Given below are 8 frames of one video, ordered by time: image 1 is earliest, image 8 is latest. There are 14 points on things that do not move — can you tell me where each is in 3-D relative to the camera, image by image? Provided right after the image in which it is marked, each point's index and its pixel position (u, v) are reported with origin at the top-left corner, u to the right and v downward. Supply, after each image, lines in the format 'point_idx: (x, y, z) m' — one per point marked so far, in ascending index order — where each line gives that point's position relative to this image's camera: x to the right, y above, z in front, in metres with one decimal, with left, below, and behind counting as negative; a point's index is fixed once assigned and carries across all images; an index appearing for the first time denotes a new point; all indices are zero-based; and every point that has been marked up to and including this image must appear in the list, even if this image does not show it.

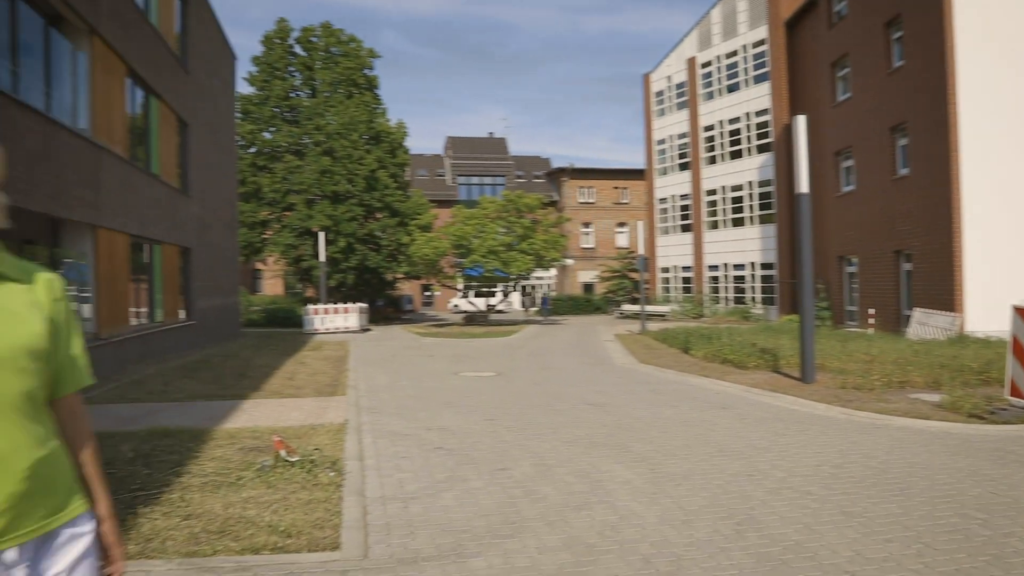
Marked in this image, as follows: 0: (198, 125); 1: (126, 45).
0: (-8.1, +4.2, +20.0) m
1: (-6.9, +4.3, +13.9) m
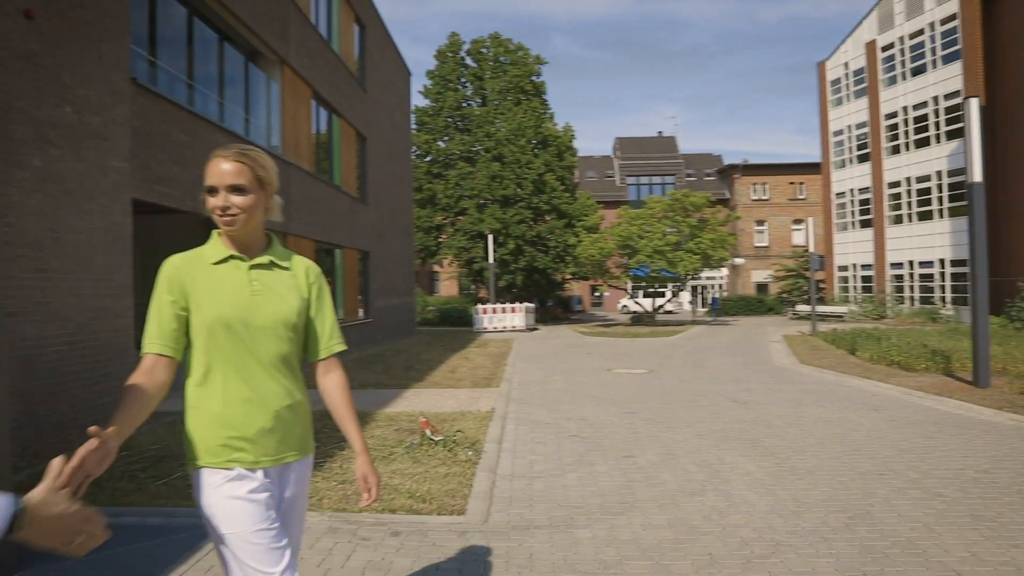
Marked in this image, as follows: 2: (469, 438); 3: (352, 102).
0: (-3.8, +4.2, +21.7) m
1: (-4.0, +4.3, +15.5) m
2: (-0.4, -1.2, +6.3) m
3: (-3.9, +4.6, +19.1) m
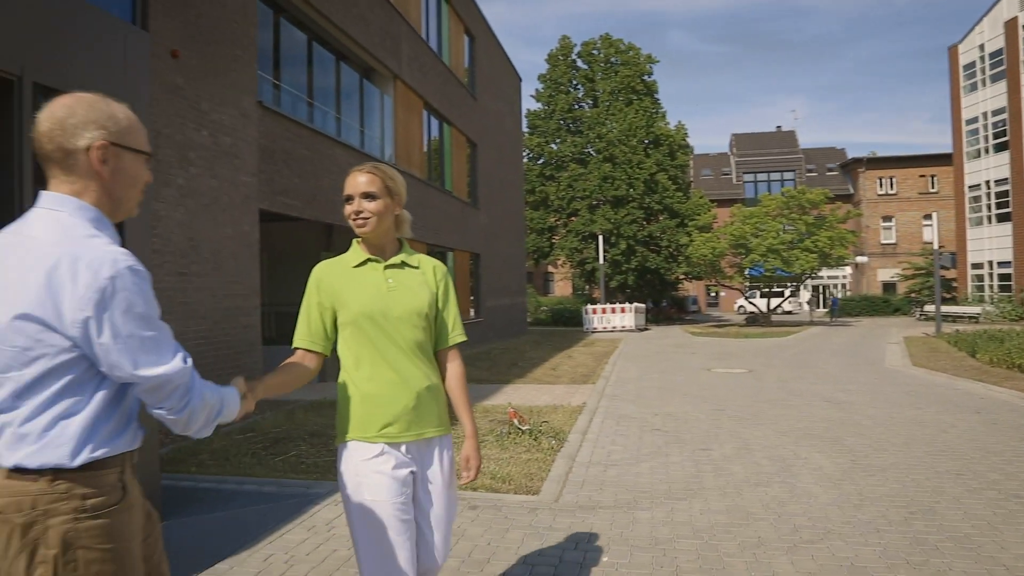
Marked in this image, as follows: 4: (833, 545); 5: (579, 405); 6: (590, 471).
0: (-0.7, +4.2, +22.4) m
1: (-1.9, +4.3, +16.4) m
2: (+0.4, -1.2, +6.7) m
3: (-1.2, +4.5, +19.9) m
4: (+1.6, -1.3, +3.8) m
5: (+0.7, -1.2, +8.3) m
6: (+0.5, -1.2, +5.3) m
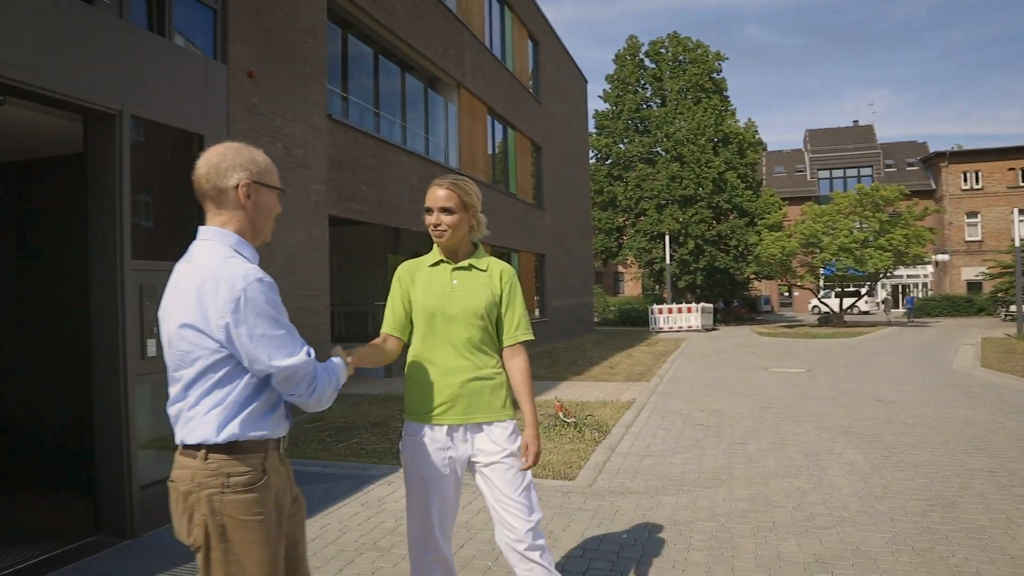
0: (+1.2, +4.2, +22.8) m
1: (-0.6, +4.3, +16.9) m
2: (+0.8, -1.2, +7.1) m
3: (+0.4, +4.5, +20.3) m
4: (+1.7, -1.3, +4.1) m
5: (+1.3, -1.2, +8.6) m
6: (+0.8, -1.3, +5.6) m
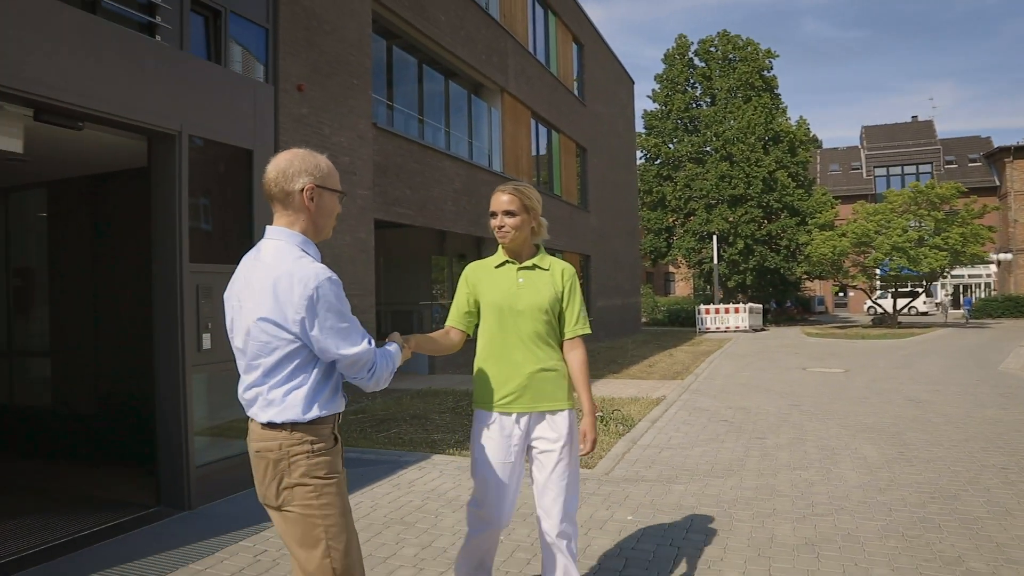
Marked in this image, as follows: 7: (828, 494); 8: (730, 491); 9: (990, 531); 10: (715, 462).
0: (+2.5, +4.1, +23.1) m
1: (+0.4, +4.3, +17.2) m
2: (+1.1, -1.2, +7.4) m
3: (+1.6, +4.5, +20.6) m
4: (+1.8, -1.3, +4.3) m
5: (+1.7, -1.3, +8.9) m
6: (+1.0, -1.3, +5.9) m
7: (+2.0, -1.3, +4.8) m
8: (+1.4, -1.3, +4.8) m
9: (+2.5, -1.3, +4.1) m
10: (+1.5, -1.3, +5.6) m
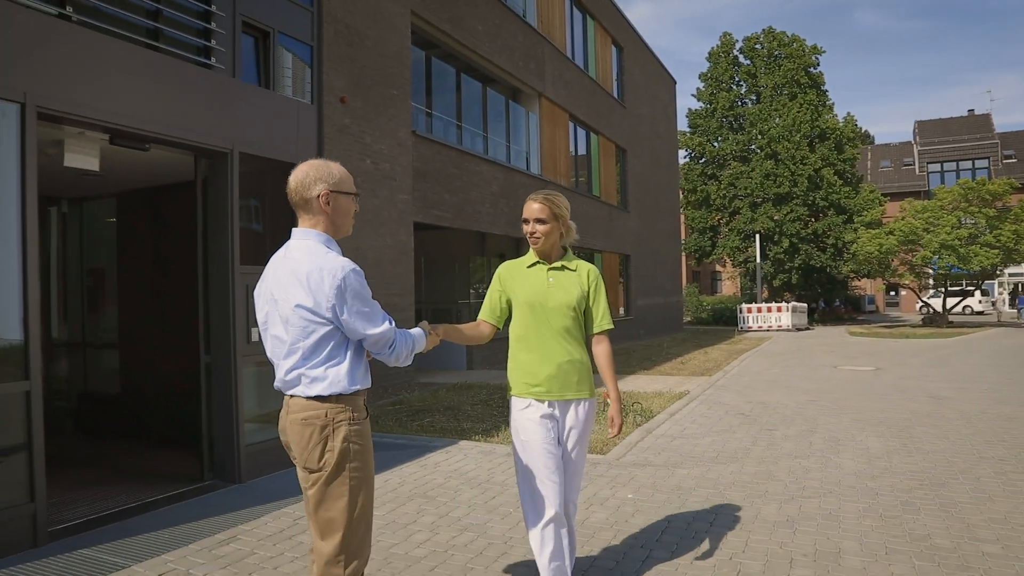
0: (+3.7, +4.2, +23.3) m
1: (+1.3, +4.3, +17.7) m
2: (+1.3, -1.2, +7.8) m
3: (+2.7, +4.6, +21.0) m
4: (+1.9, -1.3, +4.7) m
5: (+2.0, -1.2, +9.2) m
6: (+1.2, -1.3, +6.3) m
7: (+2.1, -1.3, +5.1) m
8: (+1.5, -1.3, +5.2) m
9: (+2.6, -1.3, +4.4) m
10: (+1.6, -1.3, +6.0) m
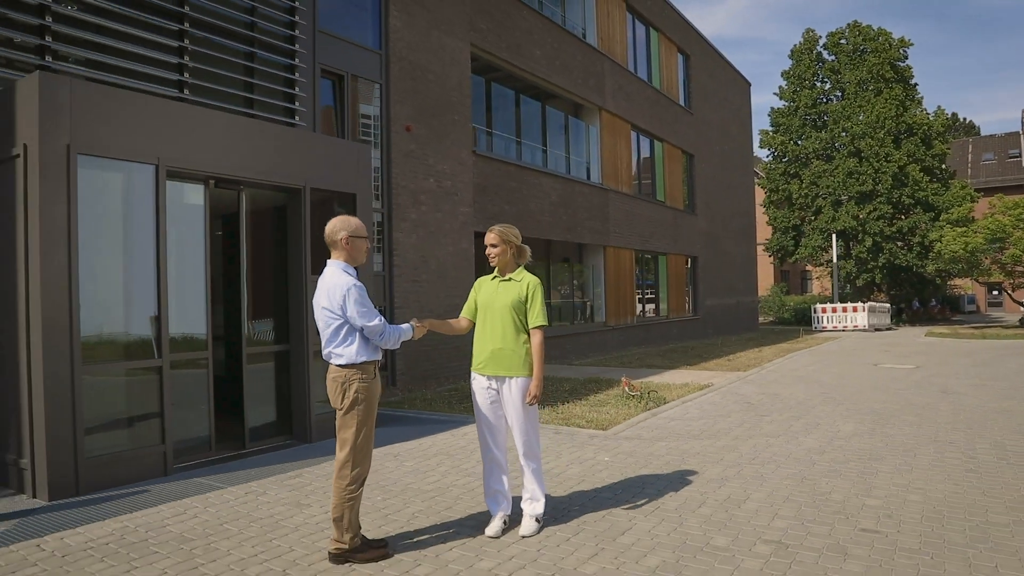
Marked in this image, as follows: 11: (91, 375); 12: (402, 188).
0: (+6.0, +4.2, +24.0) m
1: (+2.8, +4.3, +18.7) m
2: (+1.7, -1.3, +8.9) m
3: (+4.6, +4.6, +21.8) m
4: (+1.9, -1.3, +5.7) m
5: (+2.6, -1.3, +10.2) m
6: (+1.4, -1.3, +7.5) m
7: (+2.1, -1.3, +6.2) m
8: (+1.5, -1.3, +6.3) m
9: (+2.6, -1.3, +5.4) m
10: (+1.8, -1.3, +7.1) m
11: (-2.8, -0.6, +5.1) m
12: (-1.5, +1.4, +10.7) m
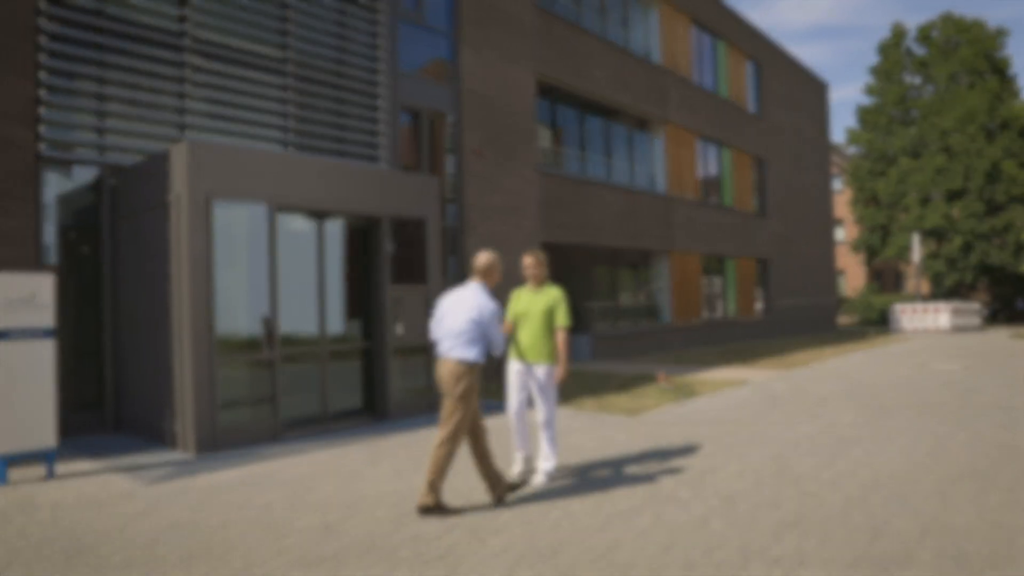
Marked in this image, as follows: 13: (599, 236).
0: (+8.4, +4.1, +24.6) m
1: (+4.6, +4.3, +19.6) m
2: (+2.4, -1.3, +10.0) m
3: (+6.8, +4.5, +22.5) m
4: (+2.2, -1.4, +6.9) m
5: (+3.4, -1.4, +11.3) m
6: (+1.9, -1.4, +8.7) m
7: (+2.4, -1.4, +7.3) m
8: (+1.9, -1.4, +7.5) m
9: (+2.8, -1.4, +6.5) m
10: (+2.2, -1.4, +8.2) m
11: (-2.5, -0.7, +6.8) m
12: (-0.6, +1.3, +12.2) m
13: (+1.7, +1.0, +15.6) m
